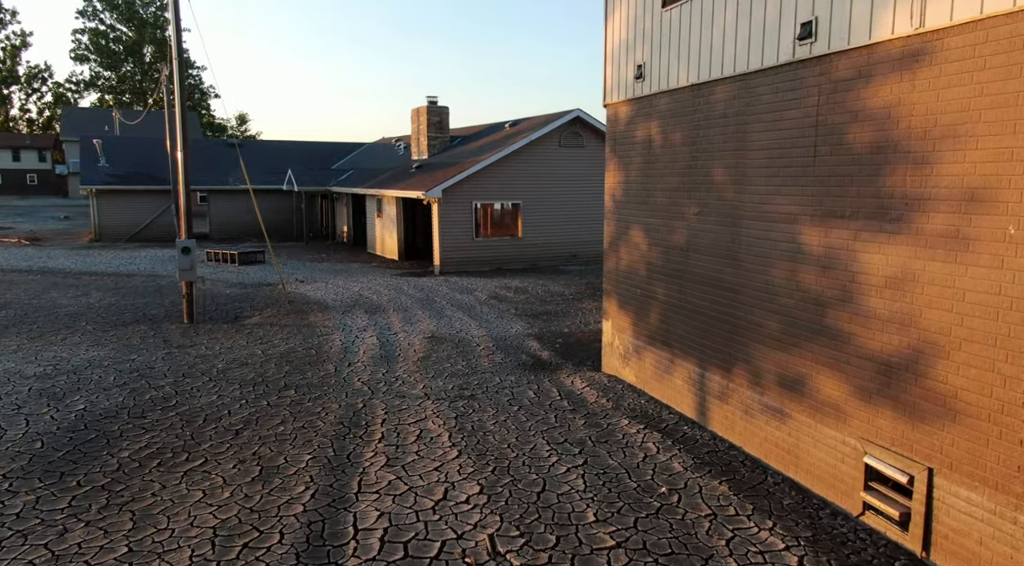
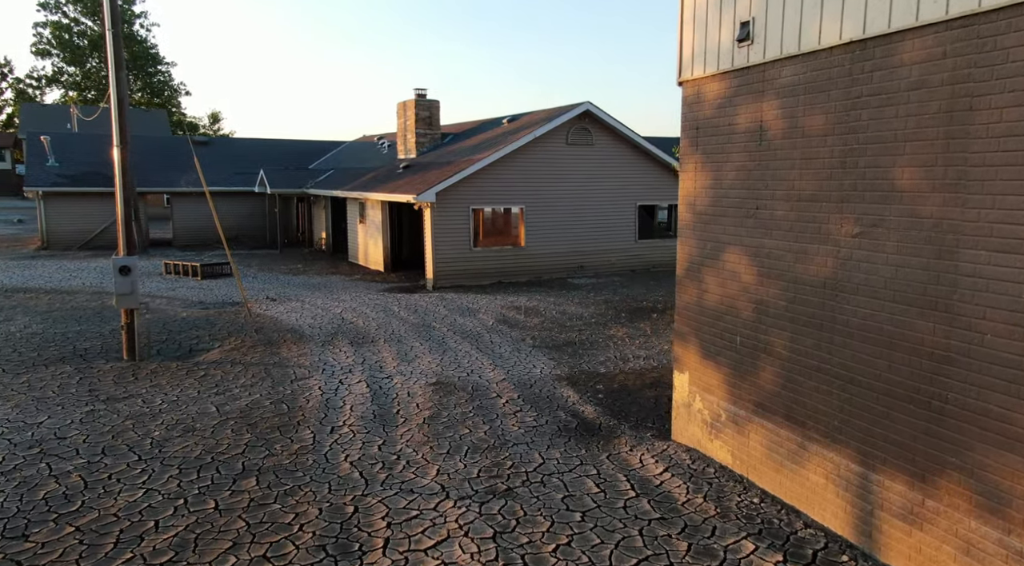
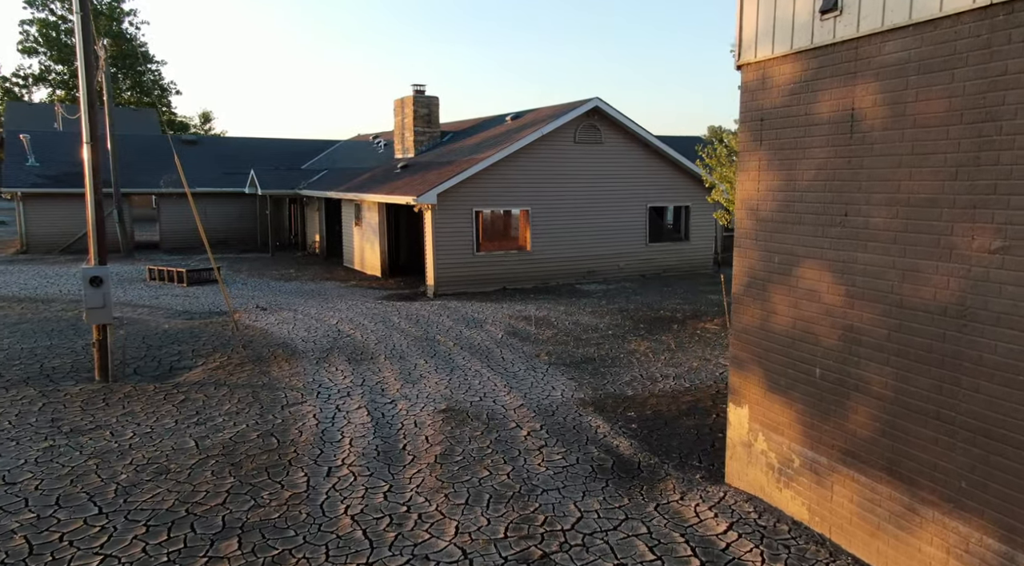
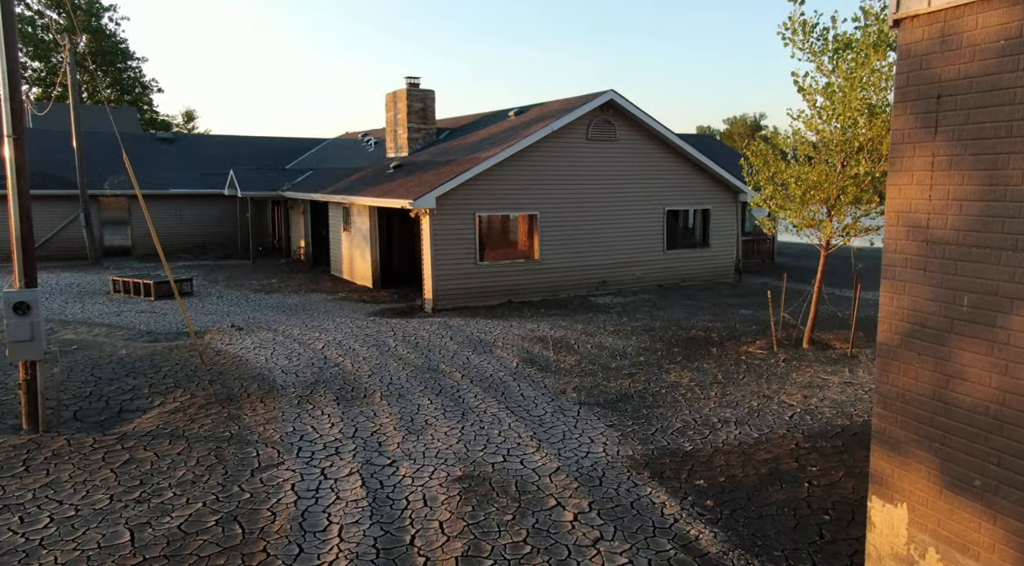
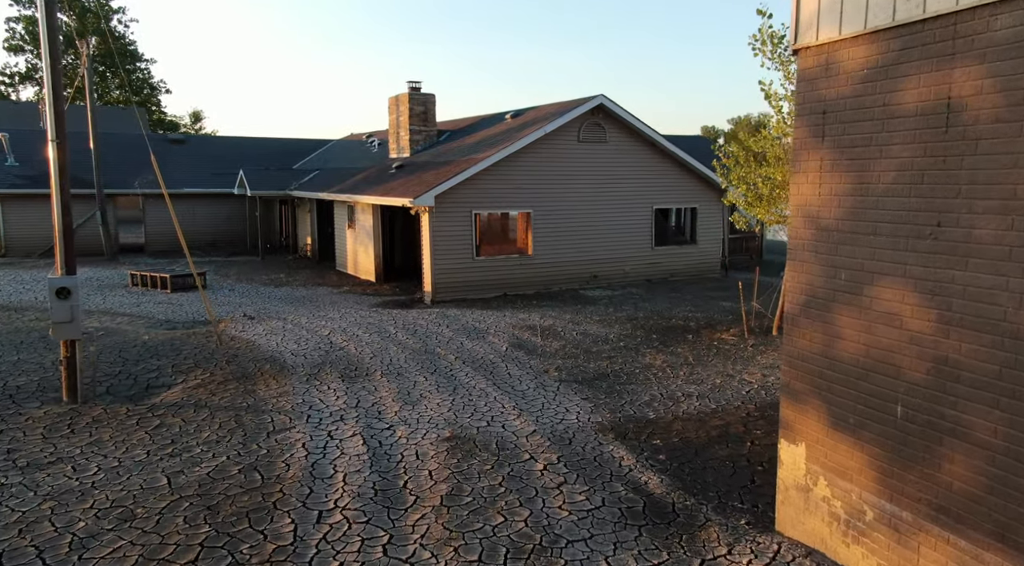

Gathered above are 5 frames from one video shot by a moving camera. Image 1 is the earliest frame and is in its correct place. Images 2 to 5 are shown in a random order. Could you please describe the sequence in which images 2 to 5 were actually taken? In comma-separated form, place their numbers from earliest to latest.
2, 3, 5, 4
